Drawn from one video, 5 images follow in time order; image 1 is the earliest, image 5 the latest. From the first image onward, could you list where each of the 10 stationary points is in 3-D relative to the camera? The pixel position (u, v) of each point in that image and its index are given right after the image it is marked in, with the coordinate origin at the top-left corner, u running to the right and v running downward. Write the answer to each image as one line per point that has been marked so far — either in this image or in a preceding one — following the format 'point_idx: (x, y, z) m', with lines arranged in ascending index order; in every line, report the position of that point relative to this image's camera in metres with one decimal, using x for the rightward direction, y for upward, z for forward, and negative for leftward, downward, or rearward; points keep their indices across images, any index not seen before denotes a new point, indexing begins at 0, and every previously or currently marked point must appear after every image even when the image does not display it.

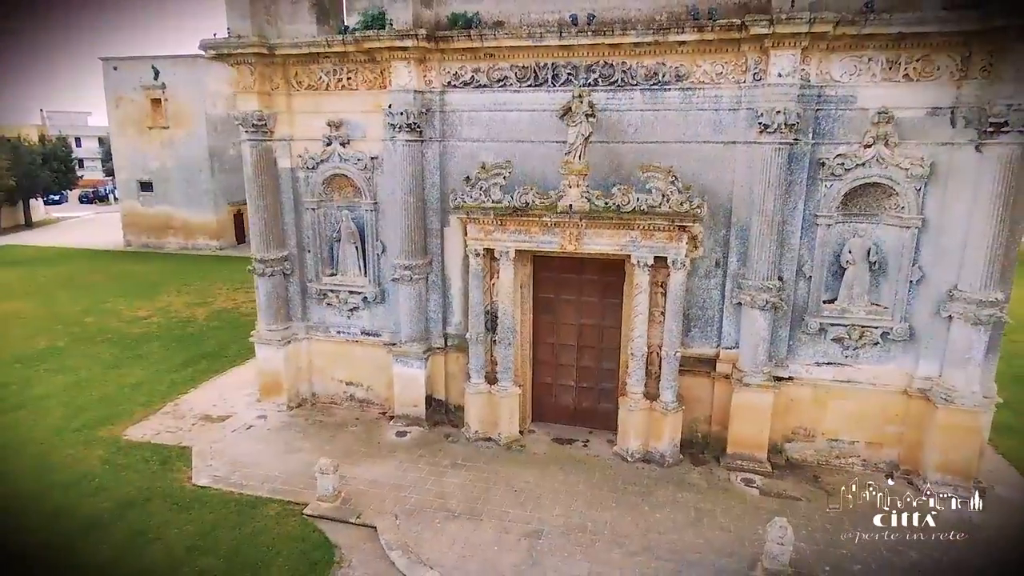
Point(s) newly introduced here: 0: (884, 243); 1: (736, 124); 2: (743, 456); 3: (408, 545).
0: (+6.0, +0.7, +10.2) m
1: (+3.6, +2.7, +10.2) m
2: (+4.0, -2.9, +10.9) m
3: (-1.4, -3.6, +8.8) m
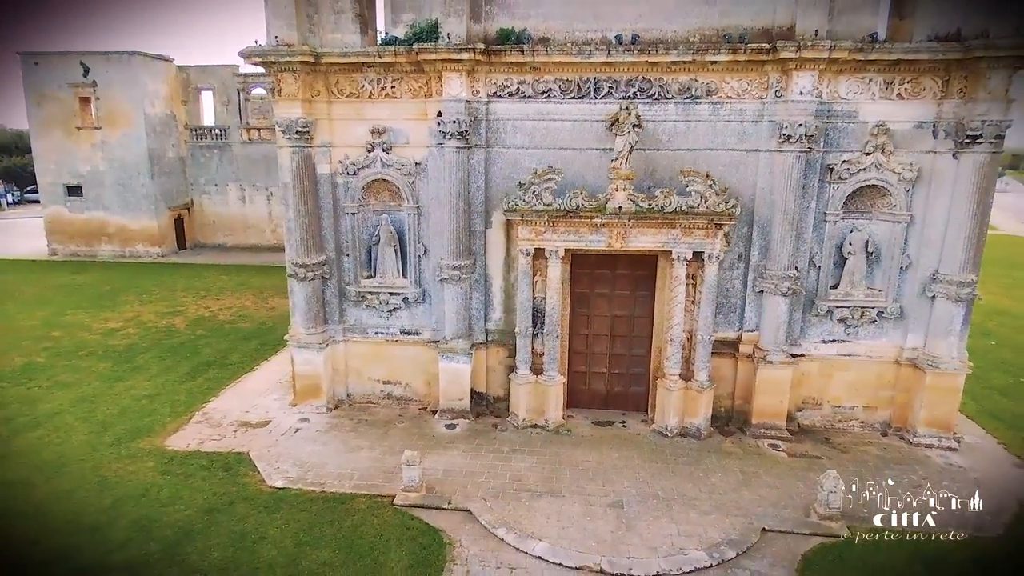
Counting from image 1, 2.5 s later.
0: (+7.0, +1.0, +12.0) m
1: (+4.5, +2.8, +11.7) m
2: (+5.0, -2.7, +12.4) m
3: (0.0, -3.6, +9.5) m
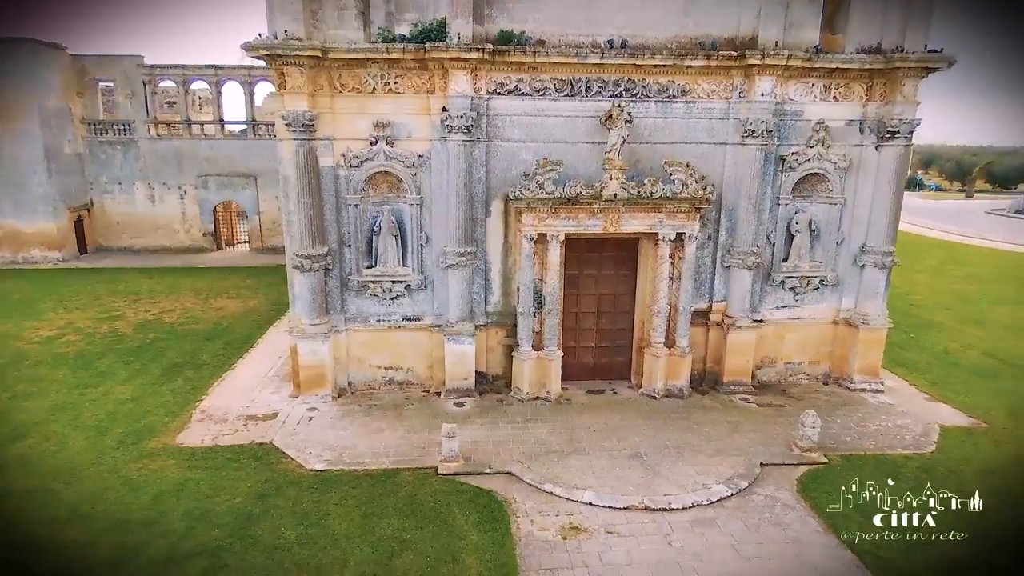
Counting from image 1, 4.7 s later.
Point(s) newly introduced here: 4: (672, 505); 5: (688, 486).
0: (+6.9, +1.6, +14.2) m
1: (+4.5, +3.4, +13.4) m
2: (+5.1, -2.1, +14.3) m
3: (+0.7, -3.2, +10.6) m
4: (+2.5, -3.4, +9.8) m
5: (+2.9, -3.3, +10.4) m
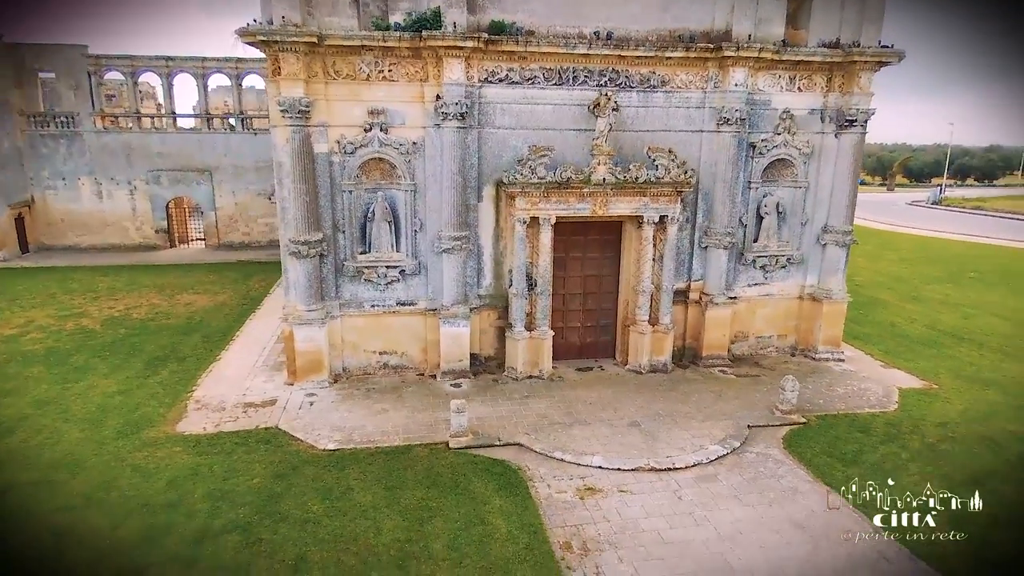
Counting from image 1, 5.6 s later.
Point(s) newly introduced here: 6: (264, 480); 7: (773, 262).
0: (+6.6, +2.2, +15.3) m
1: (+4.3, +3.9, +14.3) m
2: (+4.9, -1.6, +15.2) m
3: (+0.9, -2.8, +11.1) m
4: (+2.7, -3.0, +10.5) m
5: (+3.1, -2.8, +11.2) m
6: (-3.9, -3.0, +10.0) m
7: (+6.4, +0.6, +15.4) m
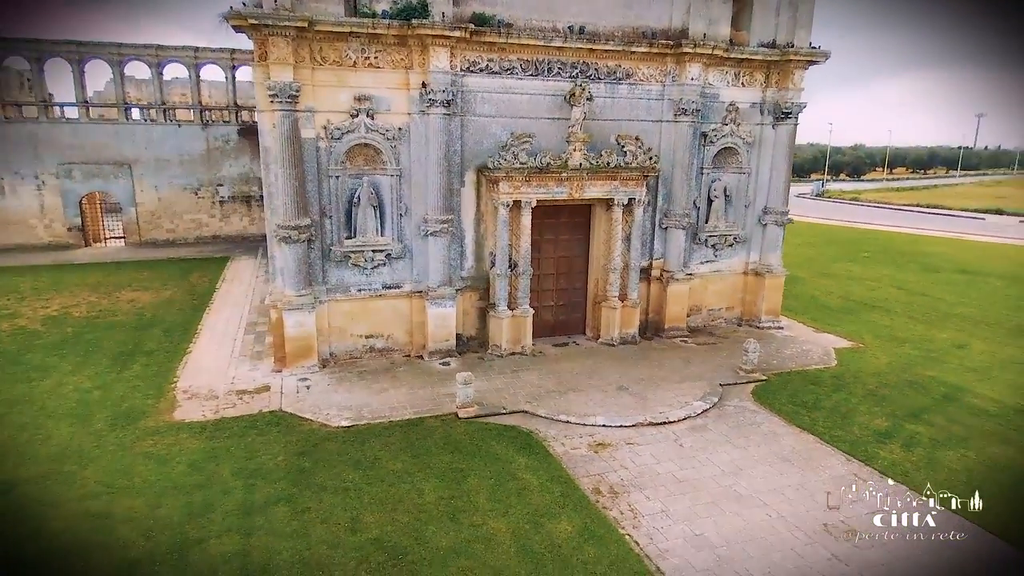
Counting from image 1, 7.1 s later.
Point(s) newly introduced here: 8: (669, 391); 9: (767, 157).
0: (+5.9, +2.8, +16.9) m
1: (+3.7, +4.4, +15.6) m
2: (+4.3, -1.1, +16.6) m
3: (+1.0, -2.3, +12.0) m
4: (+2.9, -2.4, +11.7) m
5: (+3.2, -2.3, +12.3) m
6: (-3.6, -2.7, +10.1) m
7: (+5.7, +1.3, +17.0) m
8: (+3.2, -2.1, +13.0) m
9: (+6.8, +3.5, +16.9) m
